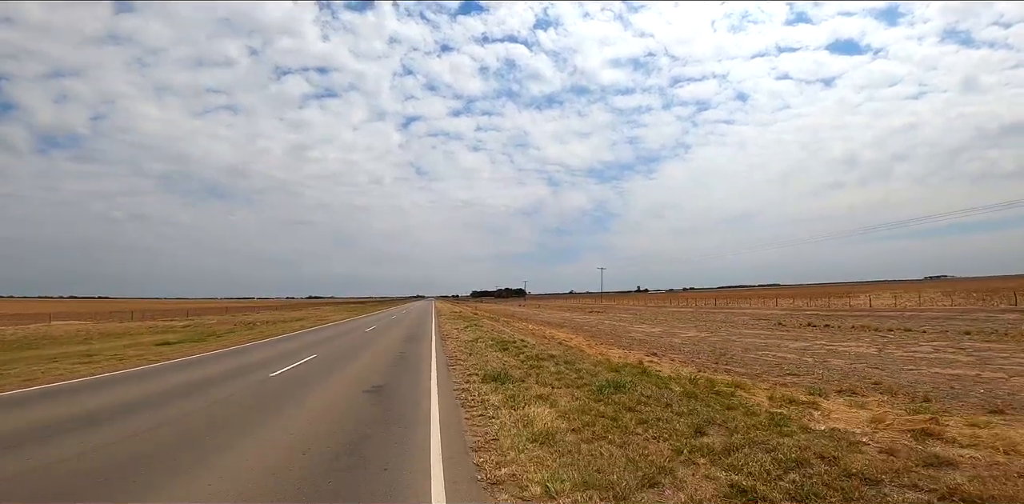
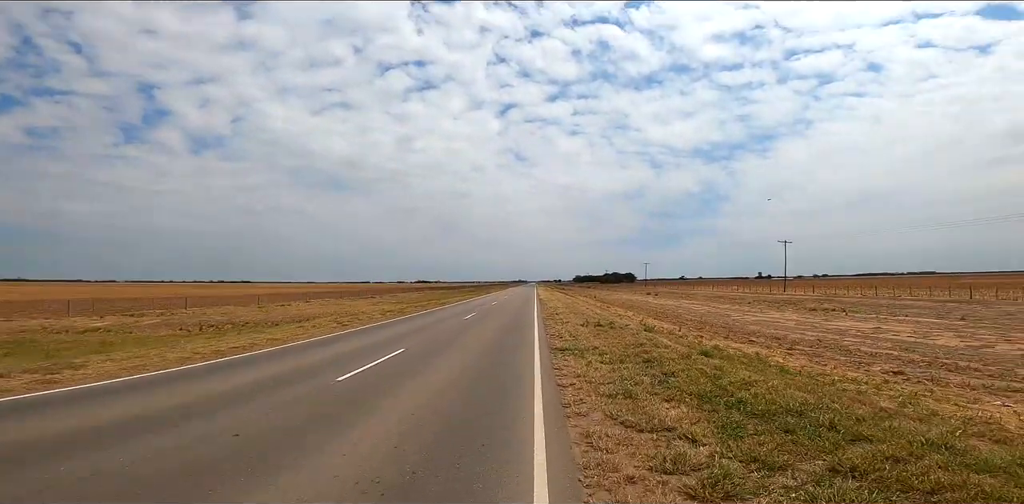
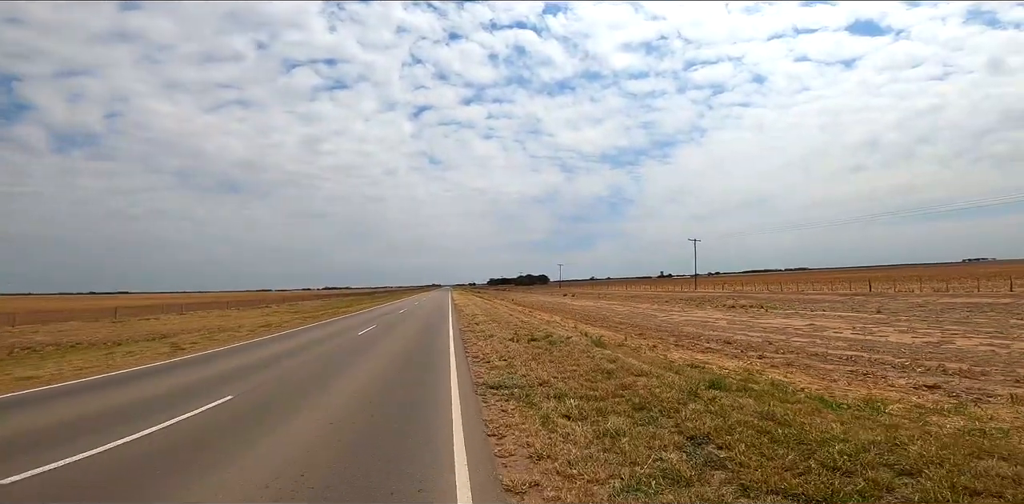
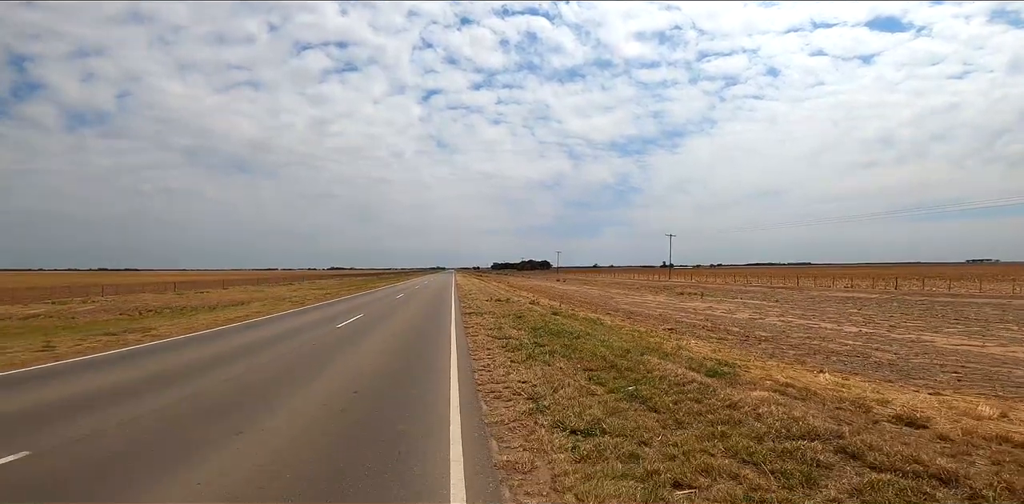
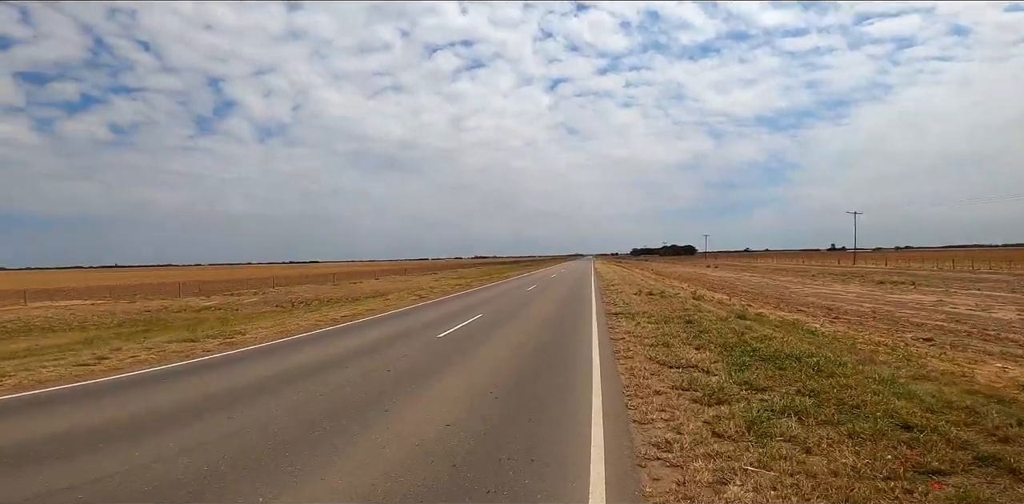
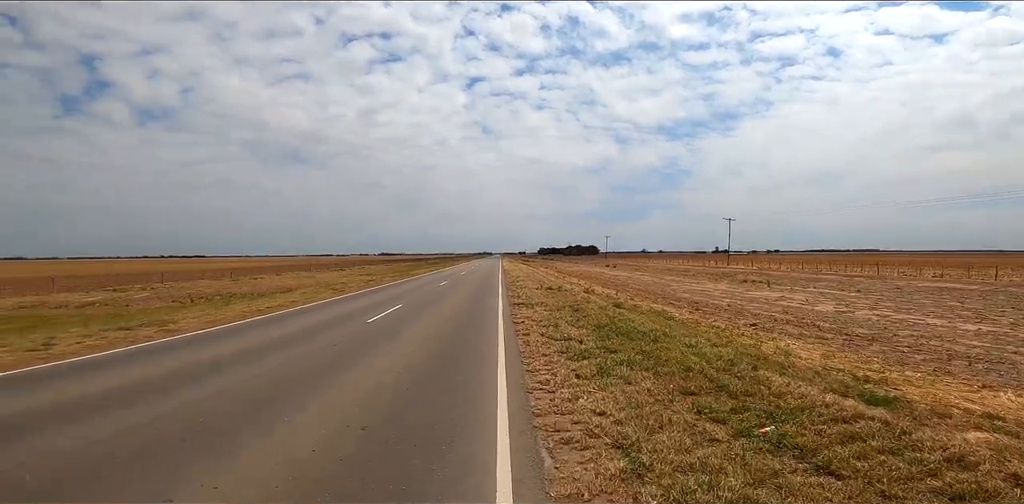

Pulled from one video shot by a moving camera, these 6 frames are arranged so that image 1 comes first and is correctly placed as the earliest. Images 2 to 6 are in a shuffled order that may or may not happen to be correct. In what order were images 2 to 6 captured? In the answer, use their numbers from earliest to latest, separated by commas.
4, 6, 5, 2, 3
